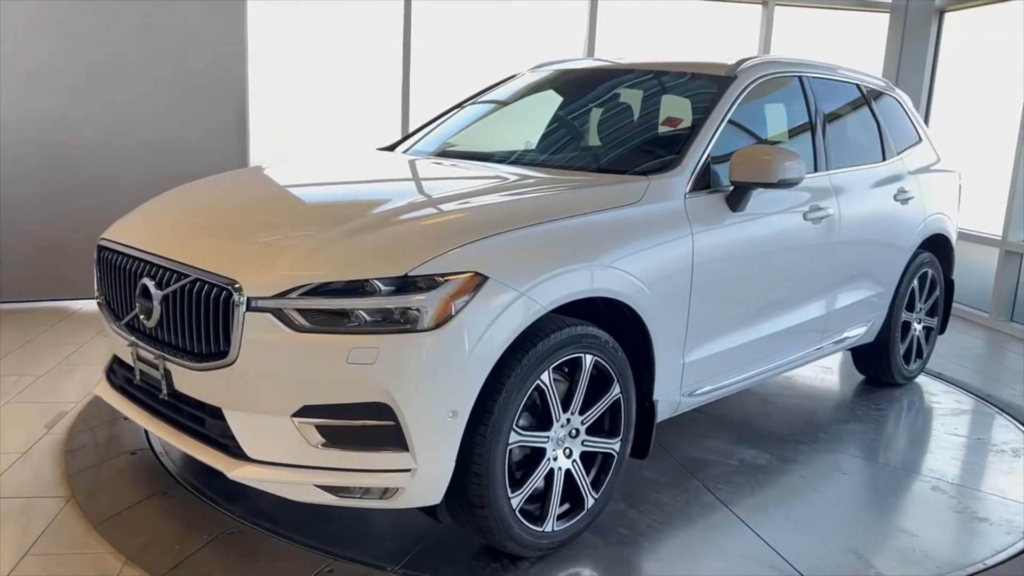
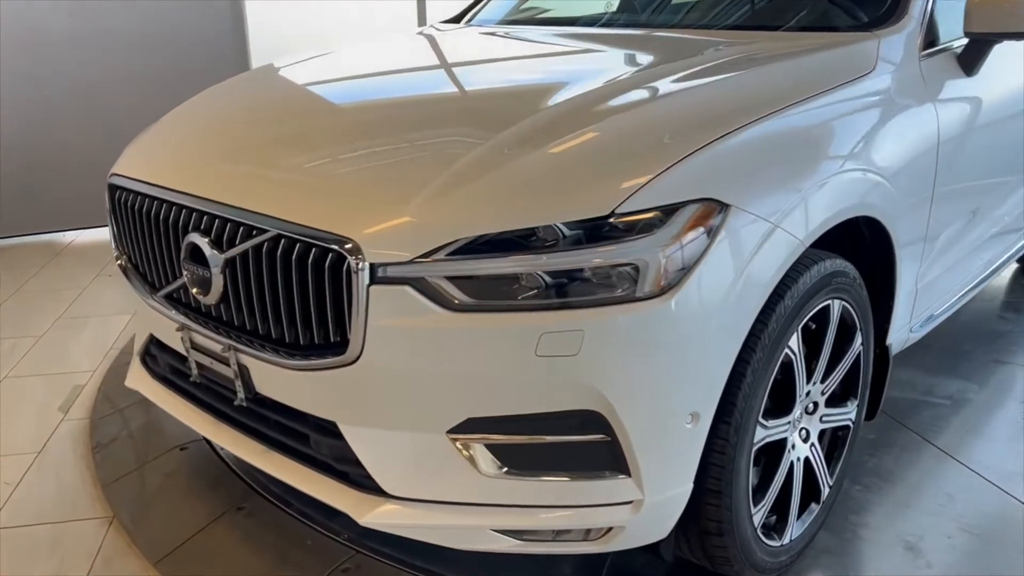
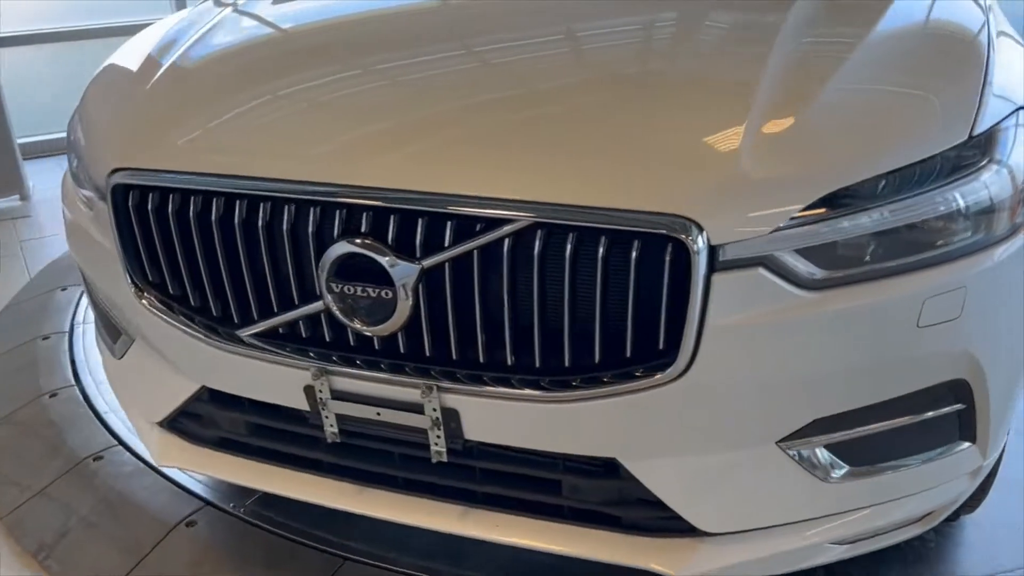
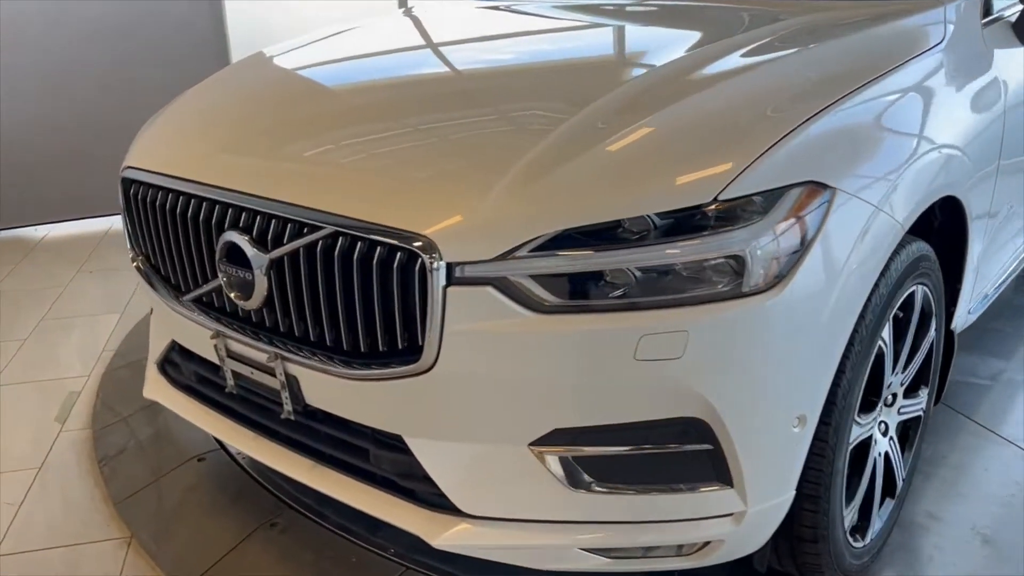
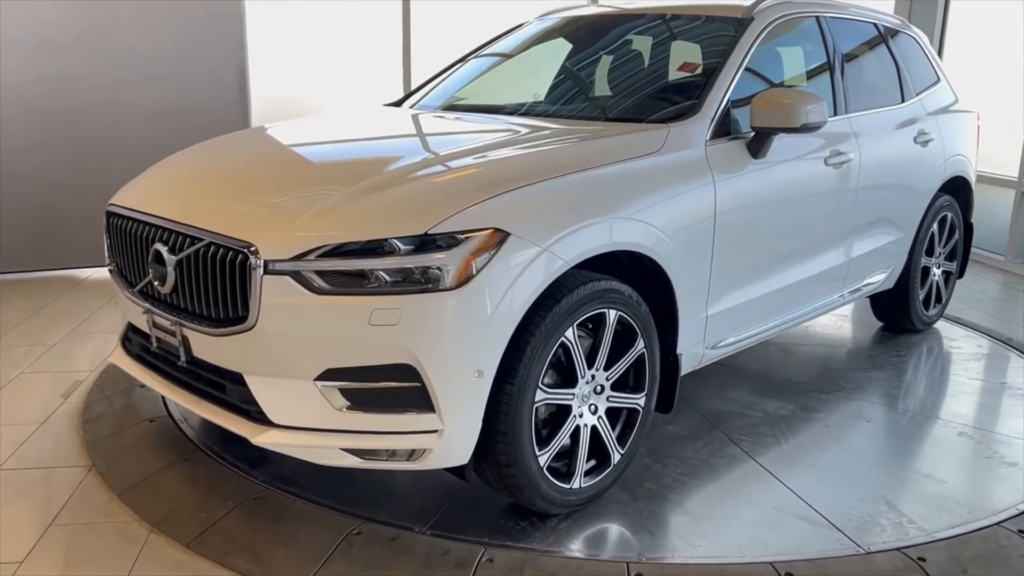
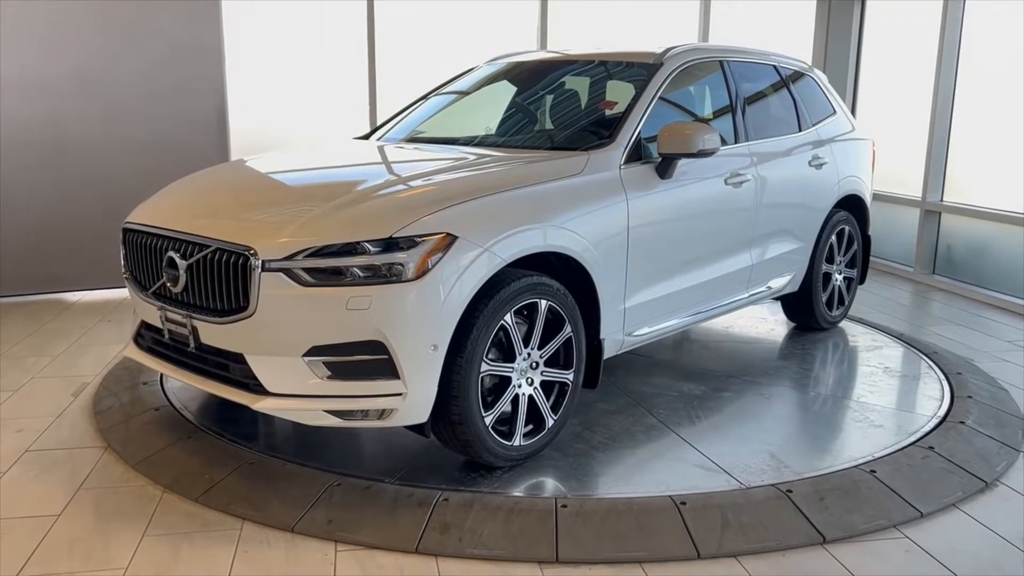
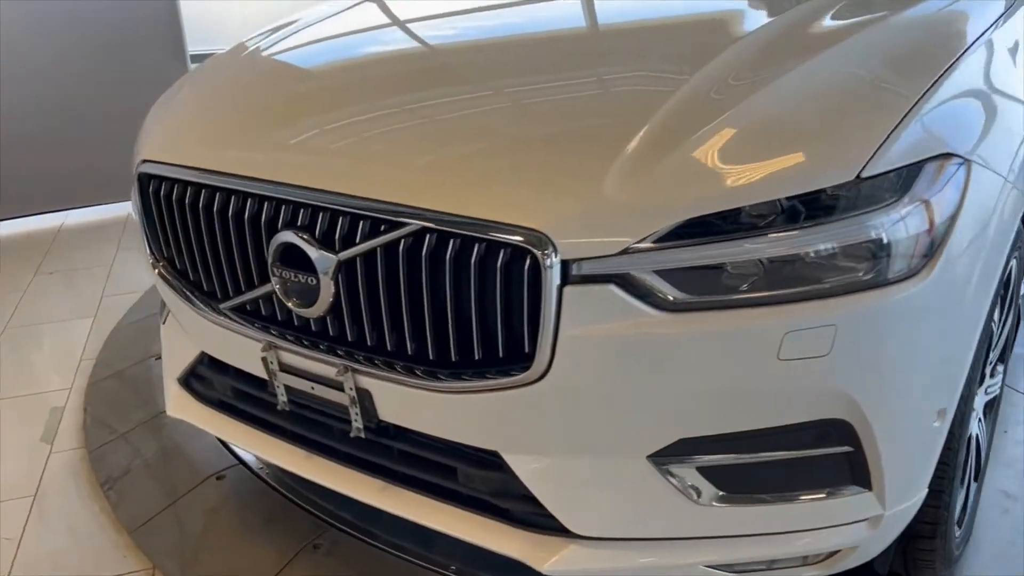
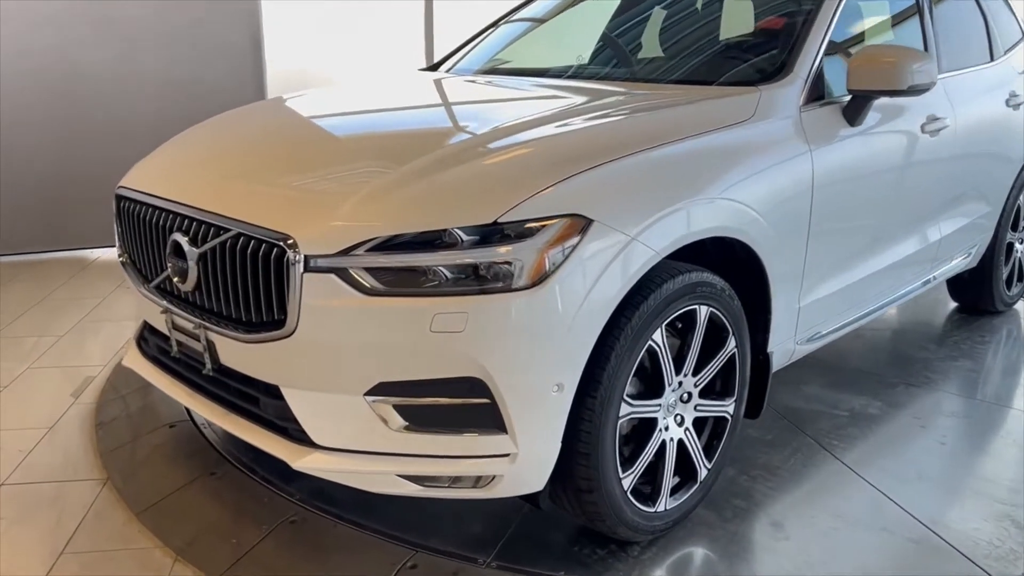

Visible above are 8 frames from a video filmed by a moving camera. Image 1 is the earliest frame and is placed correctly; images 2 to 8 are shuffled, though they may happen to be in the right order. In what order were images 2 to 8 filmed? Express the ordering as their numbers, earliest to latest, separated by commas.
6, 5, 8, 2, 4, 7, 3
